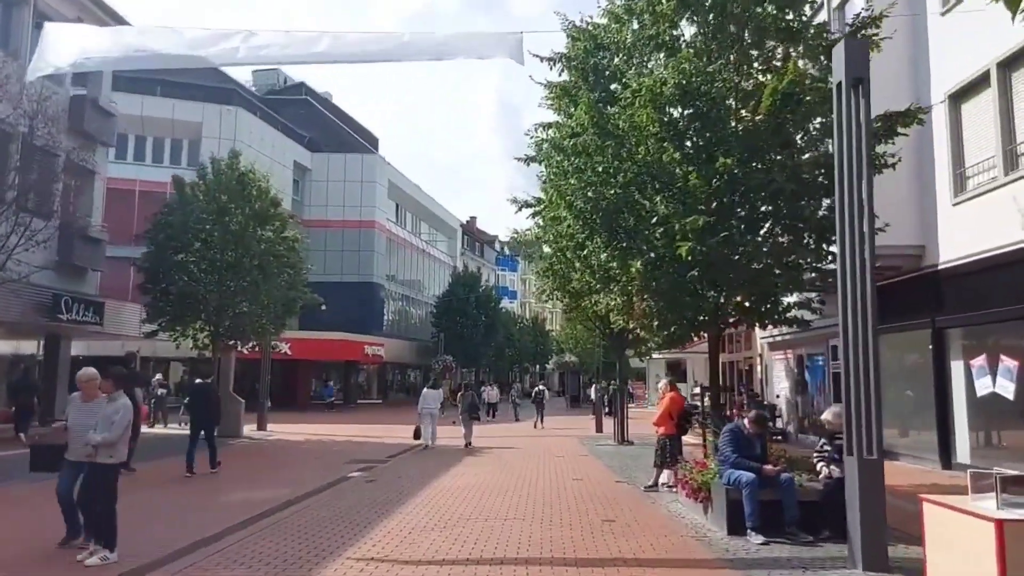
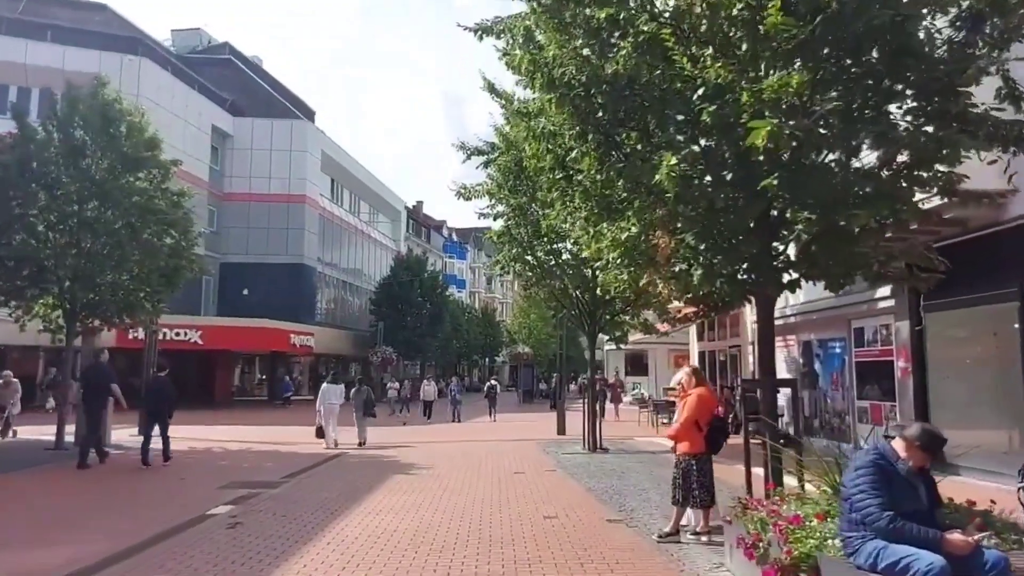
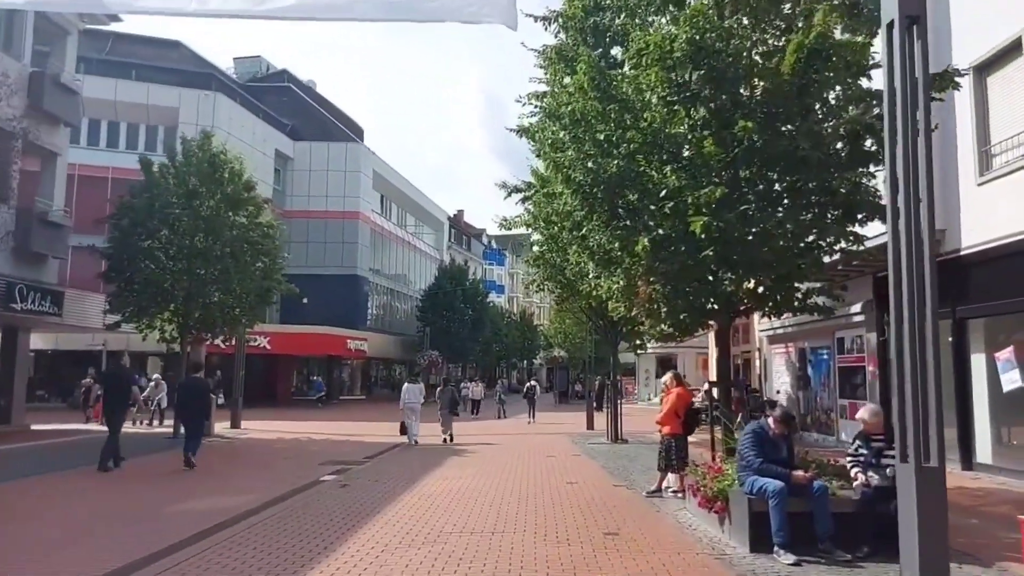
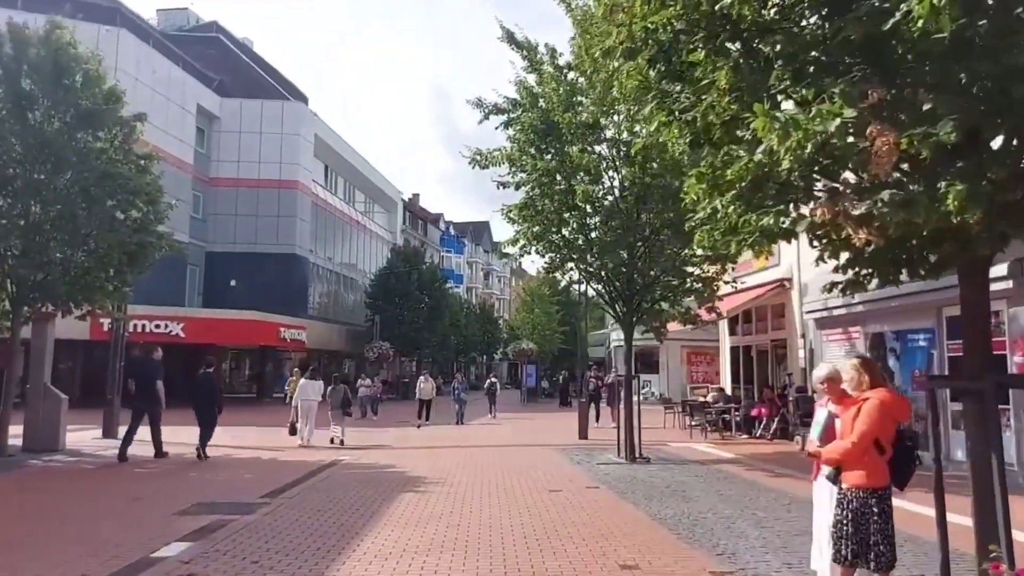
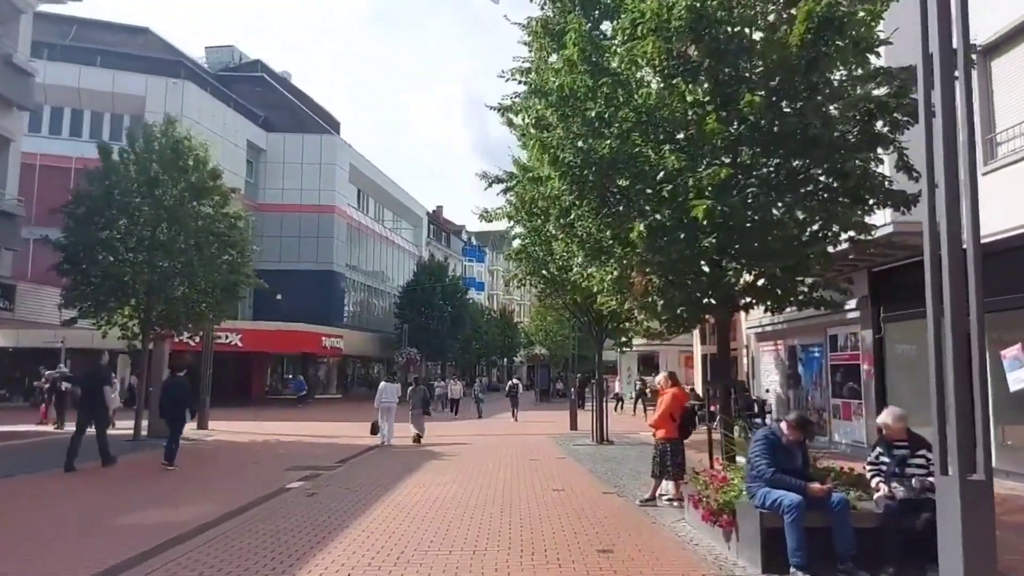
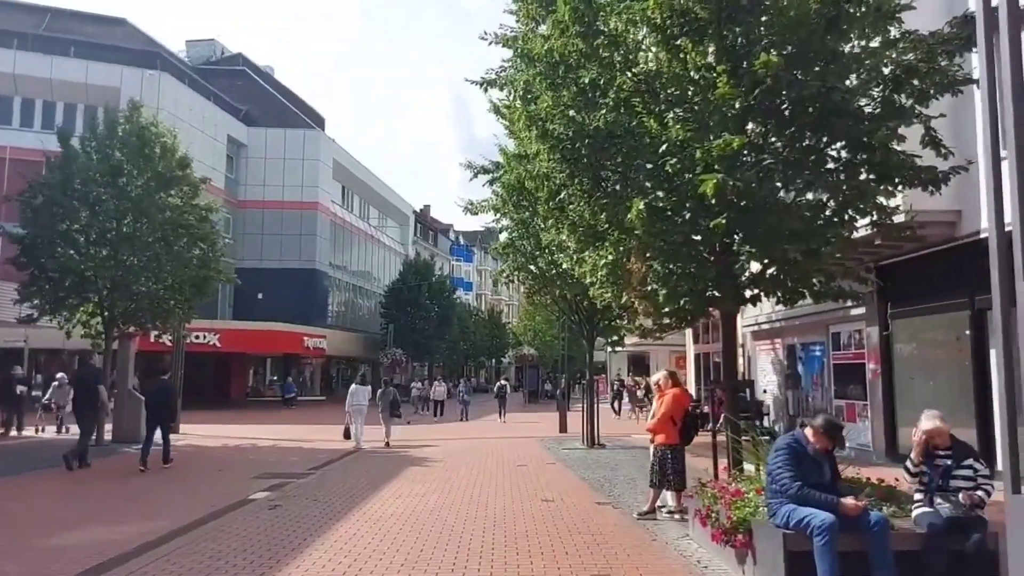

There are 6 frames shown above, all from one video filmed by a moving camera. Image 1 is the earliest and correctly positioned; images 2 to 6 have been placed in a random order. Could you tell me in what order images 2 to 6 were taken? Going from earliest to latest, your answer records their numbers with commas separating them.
3, 5, 6, 2, 4
